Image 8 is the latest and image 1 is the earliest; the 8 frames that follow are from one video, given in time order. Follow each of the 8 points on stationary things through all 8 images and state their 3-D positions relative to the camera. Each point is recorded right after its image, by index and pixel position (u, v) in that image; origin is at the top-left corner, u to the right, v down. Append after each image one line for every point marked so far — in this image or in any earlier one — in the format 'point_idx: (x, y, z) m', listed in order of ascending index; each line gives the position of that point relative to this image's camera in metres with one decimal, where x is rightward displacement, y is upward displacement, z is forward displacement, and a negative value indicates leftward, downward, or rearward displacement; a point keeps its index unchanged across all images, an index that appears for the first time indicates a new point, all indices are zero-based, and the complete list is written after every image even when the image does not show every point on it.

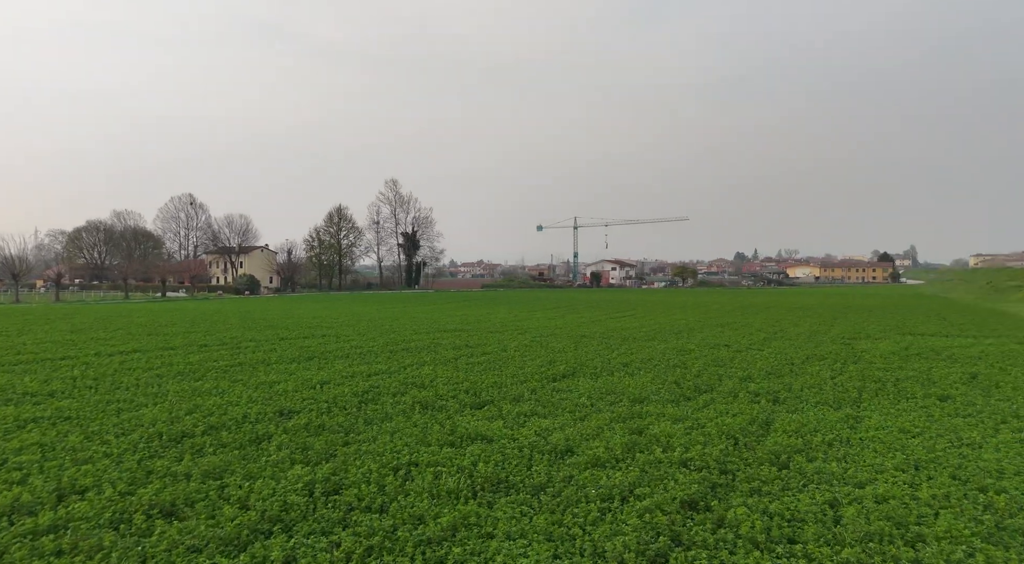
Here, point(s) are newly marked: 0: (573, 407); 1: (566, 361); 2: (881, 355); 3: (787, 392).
0: (+1.0, -2.1, +10.7) m
1: (+1.4, -2.0, +15.9) m
2: (+10.0, -2.0, +17.4) m
3: (+5.0, -2.0, +11.6) m
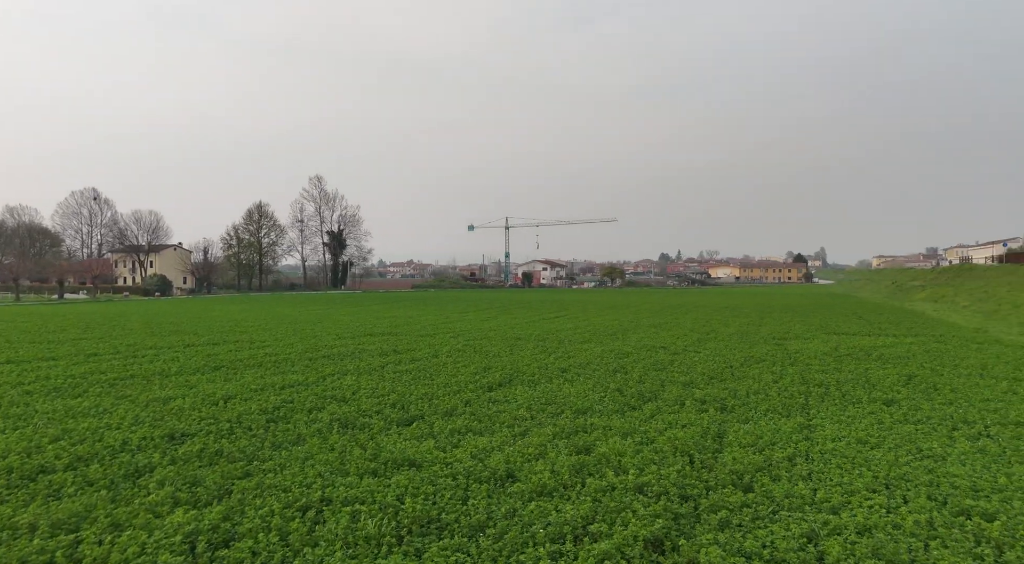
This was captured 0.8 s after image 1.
0: (0.0, -2.1, +9.8) m
1: (-0.2, -2.0, +14.9) m
2: (+8.2, -2.0, +17.3) m
3: (+3.9, -2.0, +11.1) m
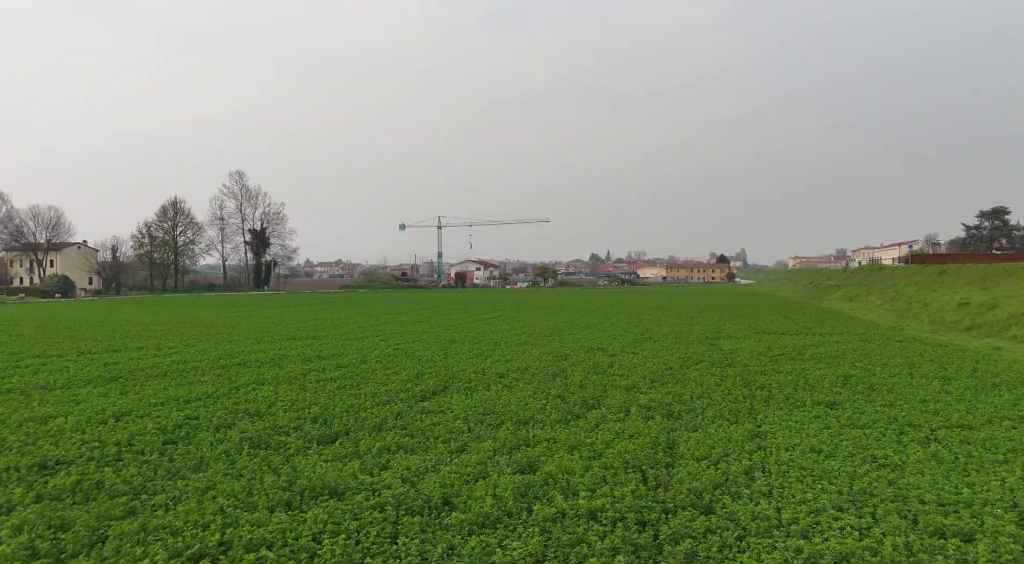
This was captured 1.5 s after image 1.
0: (-0.9, -2.1, +8.9) m
1: (-1.7, -2.0, +14.0) m
2: (+6.5, -2.0, +17.3) m
3: (+2.8, -2.0, +10.6) m
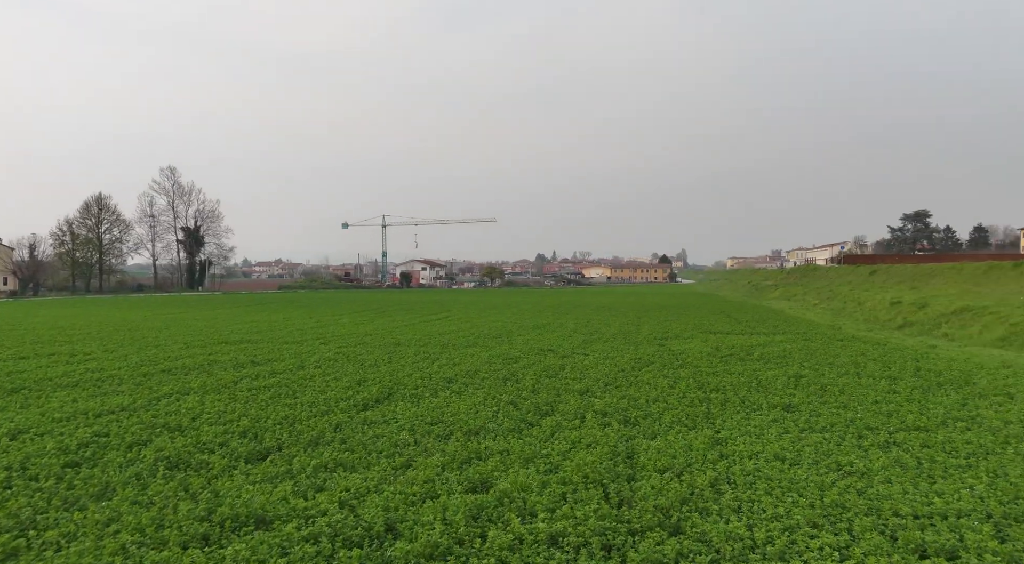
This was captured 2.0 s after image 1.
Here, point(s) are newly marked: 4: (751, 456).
0: (-1.6, -2.1, +8.2) m
1: (-2.8, -2.0, +13.2) m
2: (+5.1, -2.0, +17.2) m
3: (+2.0, -2.0, +10.2) m
4: (+2.9, -2.1, +7.6) m
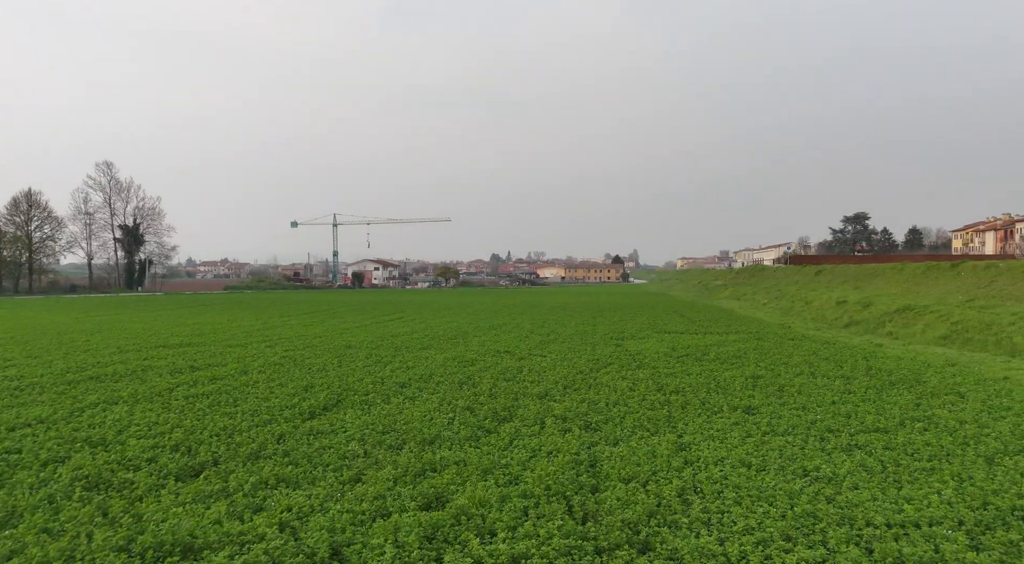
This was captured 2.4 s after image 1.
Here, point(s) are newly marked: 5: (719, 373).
0: (-2.1, -2.1, +7.6) m
1: (-3.6, -2.0, +12.6) m
2: (+3.9, -2.0, +17.1) m
3: (+1.3, -2.0, +9.9) m
4: (+2.4, -2.1, +7.4) m
5: (+4.6, -2.0, +14.1) m
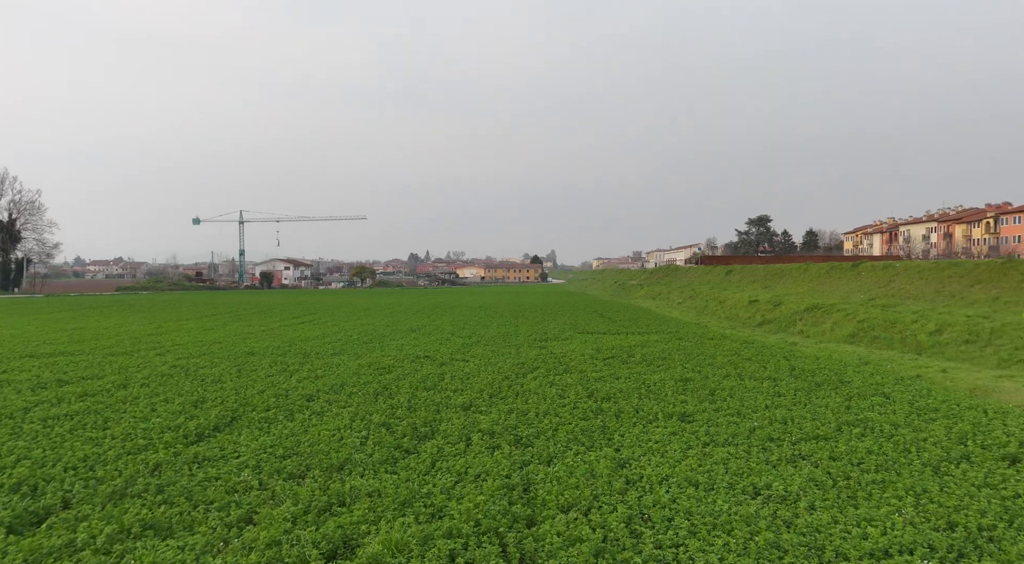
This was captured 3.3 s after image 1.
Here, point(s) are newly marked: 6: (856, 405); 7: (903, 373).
0: (-2.9, -2.2, +6.4) m
1: (-5.0, -2.1, +11.1) m
2: (+1.9, -2.0, +16.5) m
3: (+0.2, -2.1, +9.1) m
4: (+1.6, -2.1, +6.7) m
5: (+2.9, -2.0, +13.7) m
6: (+5.6, -2.0, +10.4) m
7: (+8.9, -2.1, +14.5) m
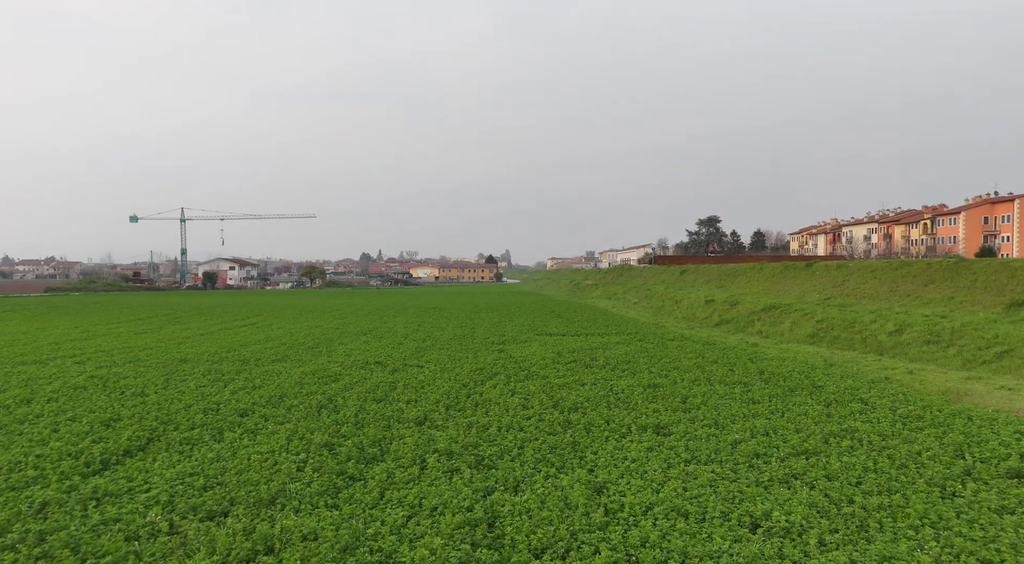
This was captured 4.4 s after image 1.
0: (-3.2, -2.2, +5.2) m
1: (-5.7, -2.1, +9.7) m
2: (+0.8, -2.0, +15.7) m
3: (-0.3, -2.1, +8.1) m
4: (+1.2, -2.1, +5.9) m
5: (+2.1, -2.0, +12.9) m
6: (+5.0, -2.0, +9.8) m
7: (+8.0, -2.1, +14.1) m
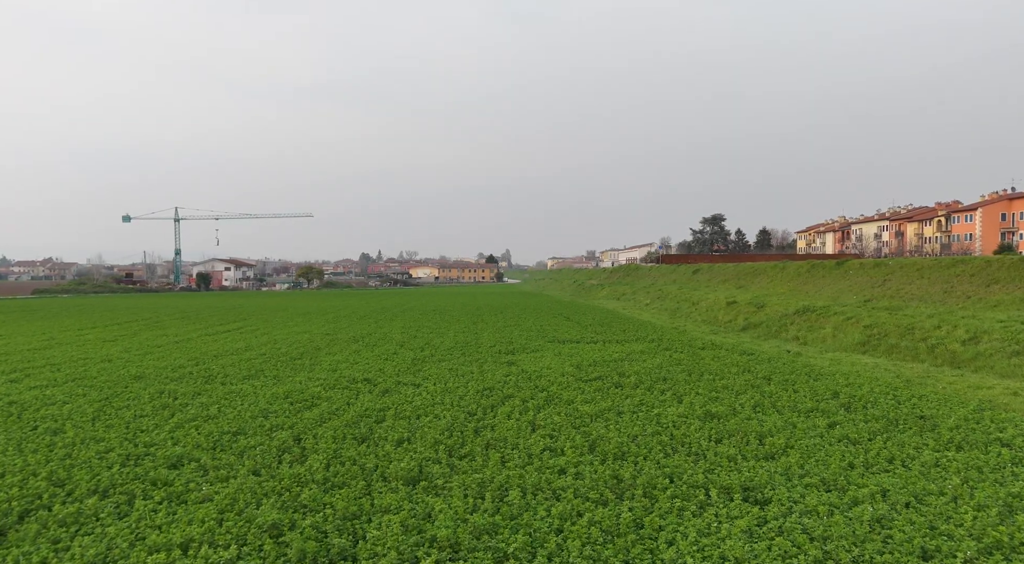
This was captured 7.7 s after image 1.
0: (-2.9, -2.2, +2.6) m
1: (-5.4, -2.1, +7.1) m
2: (+1.1, -2.1, +13.0) m
3: (0.0, -2.1, +5.5) m
4: (+1.5, -2.2, +3.2) m
5: (+2.4, -2.1, +10.3) m
6: (+5.3, -2.0, +7.2) m
7: (+8.3, -2.1, +11.5) m
